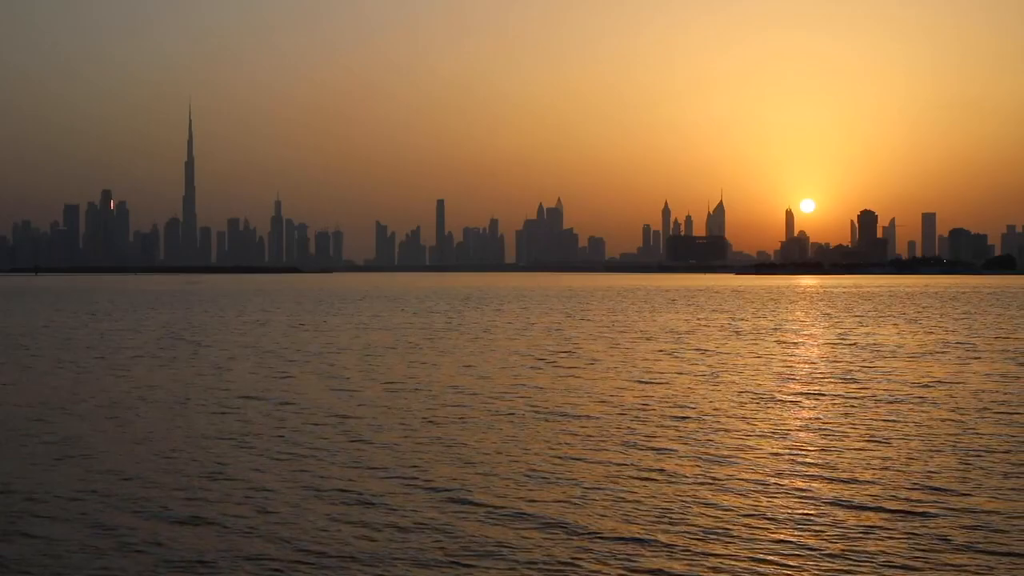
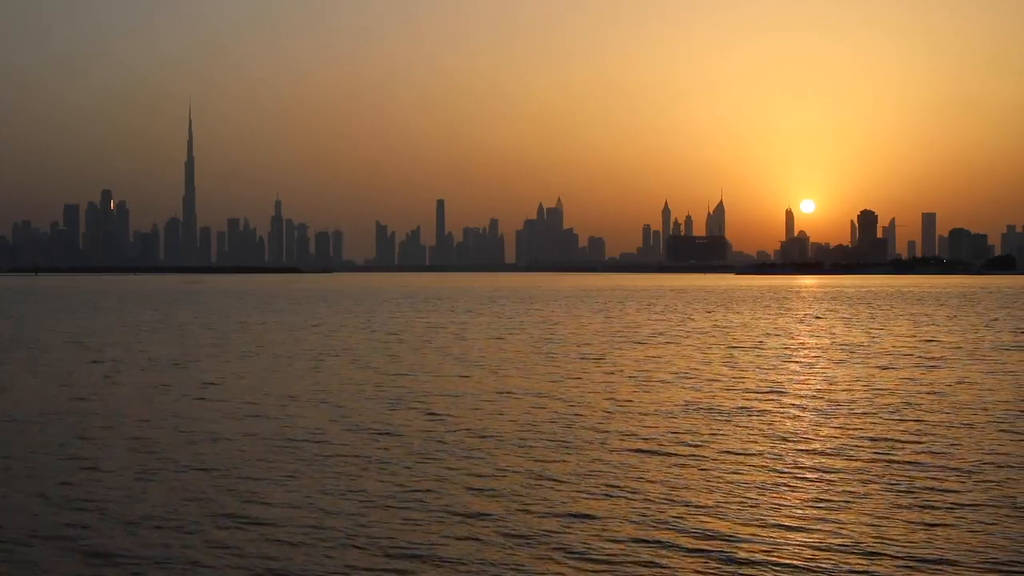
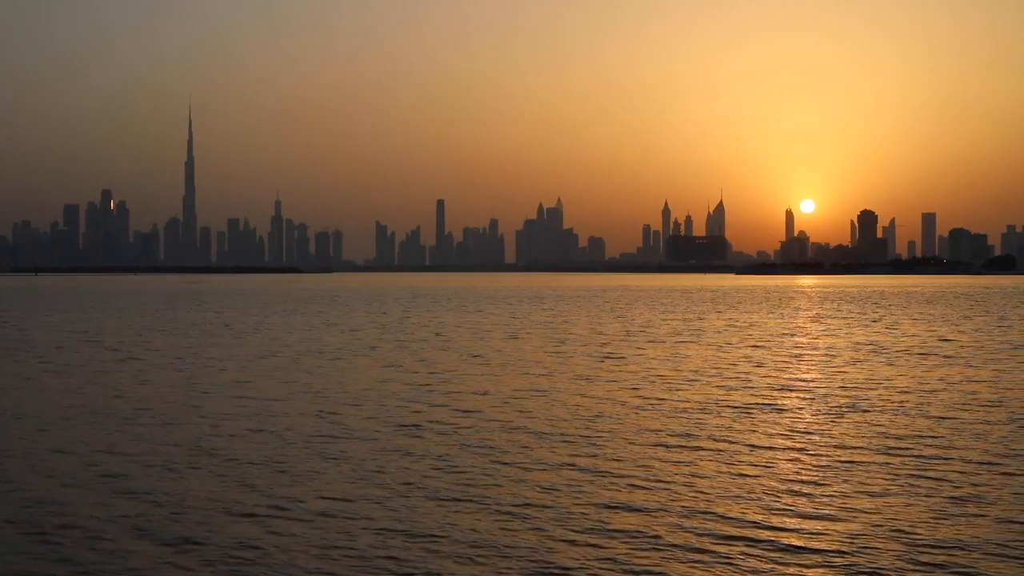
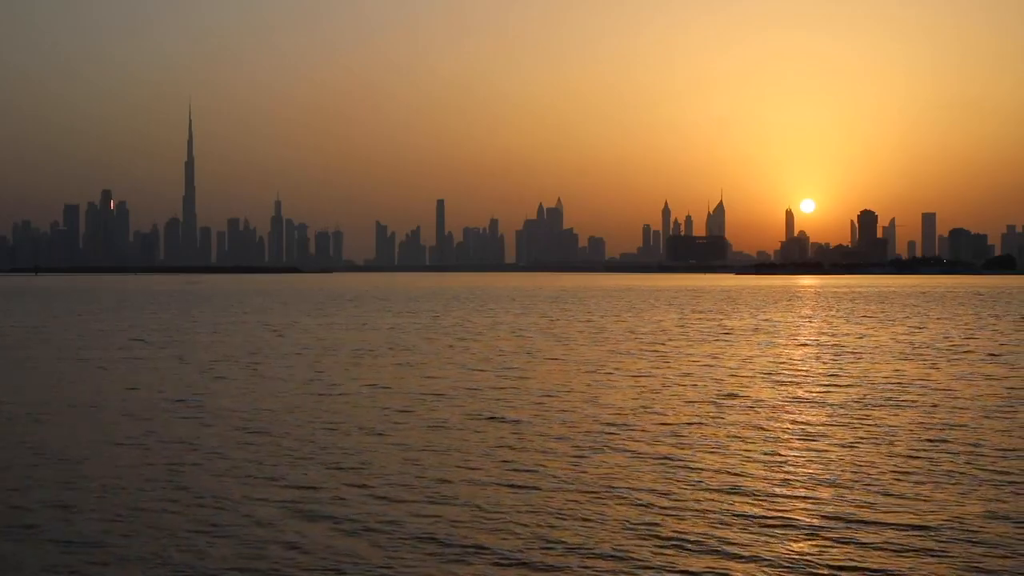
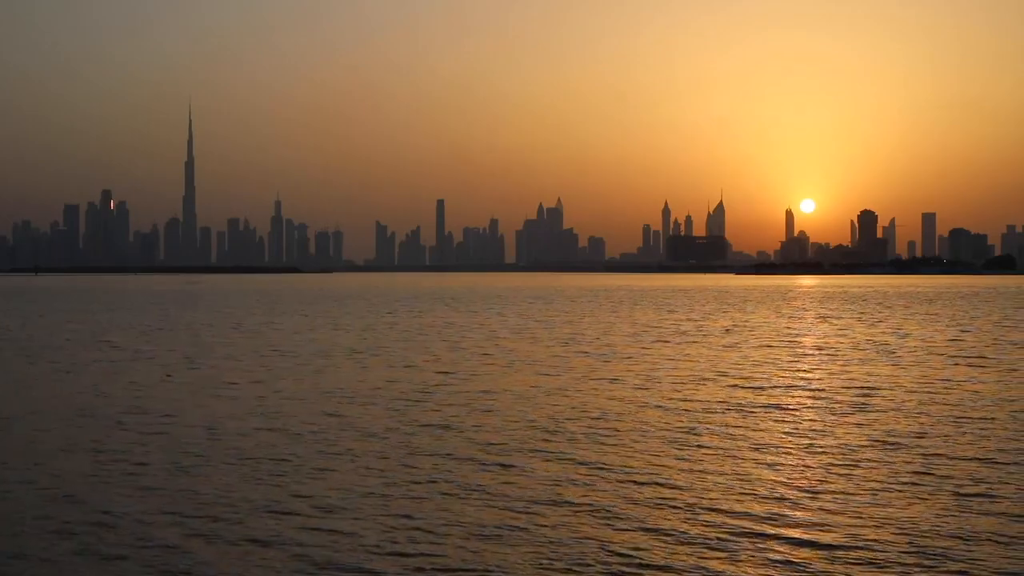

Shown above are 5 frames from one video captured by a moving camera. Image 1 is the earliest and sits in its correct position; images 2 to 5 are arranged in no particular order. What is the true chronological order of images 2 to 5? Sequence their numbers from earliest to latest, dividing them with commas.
4, 5, 3, 2
